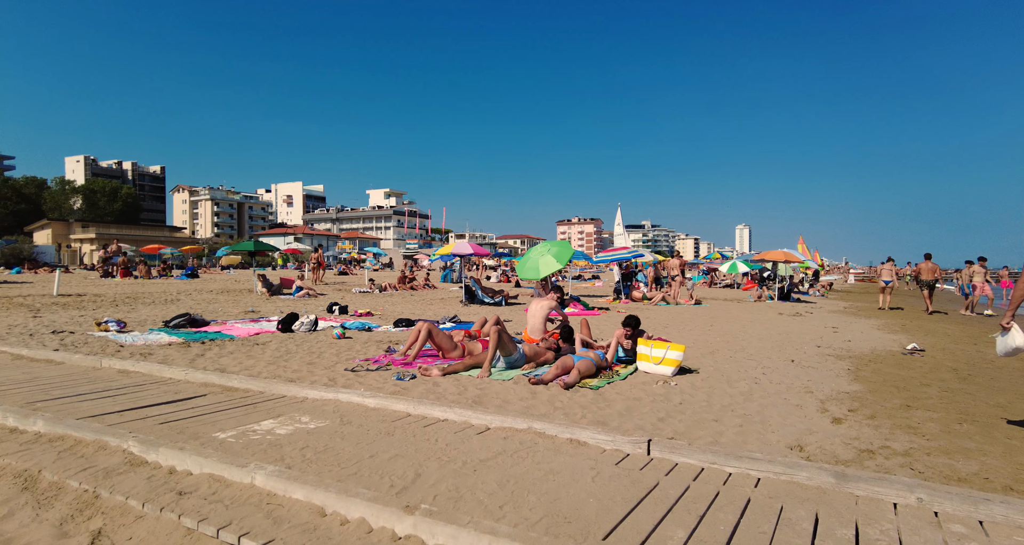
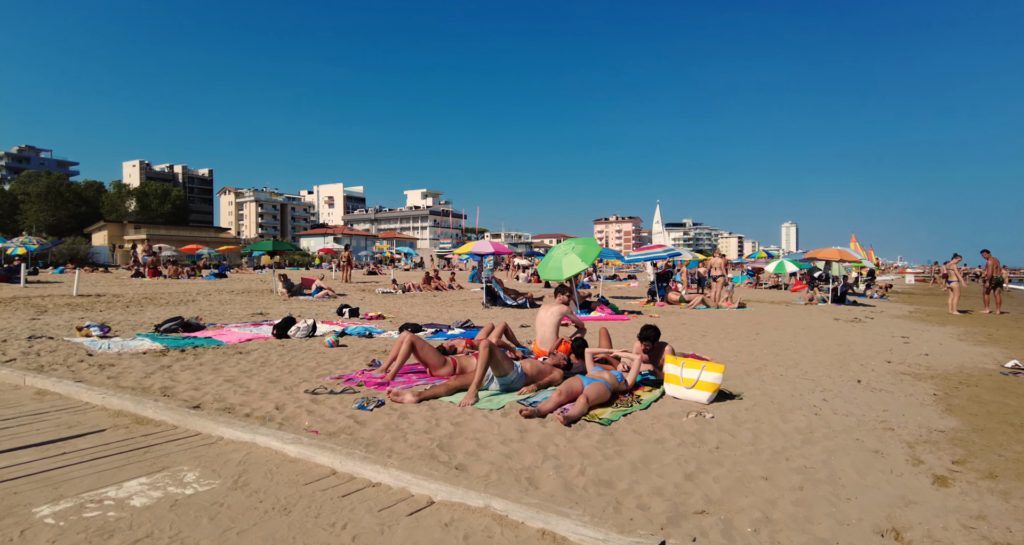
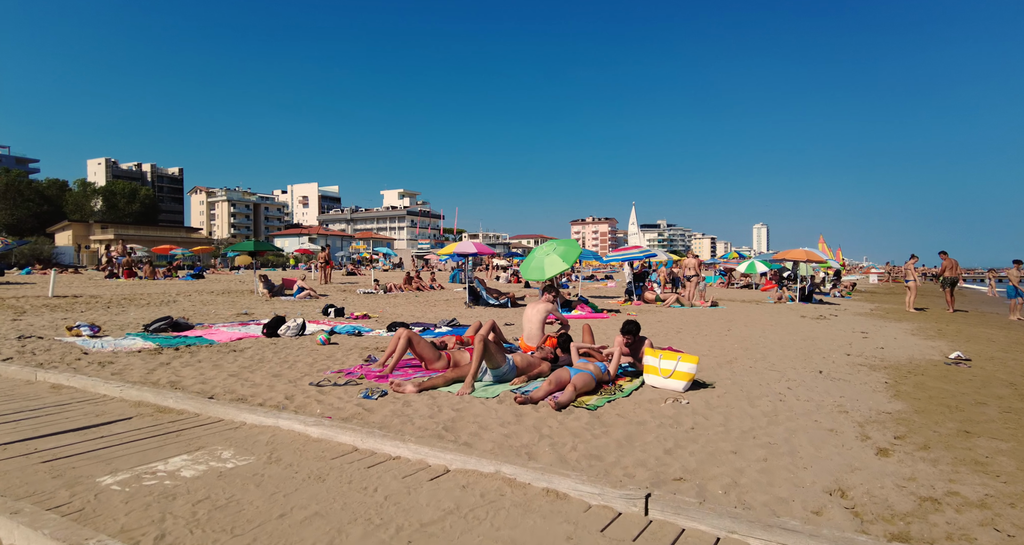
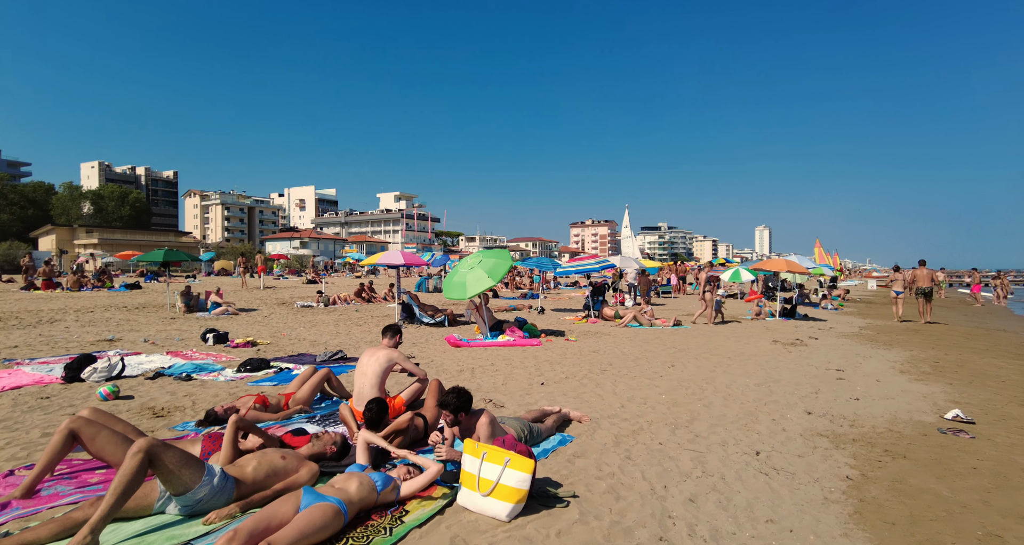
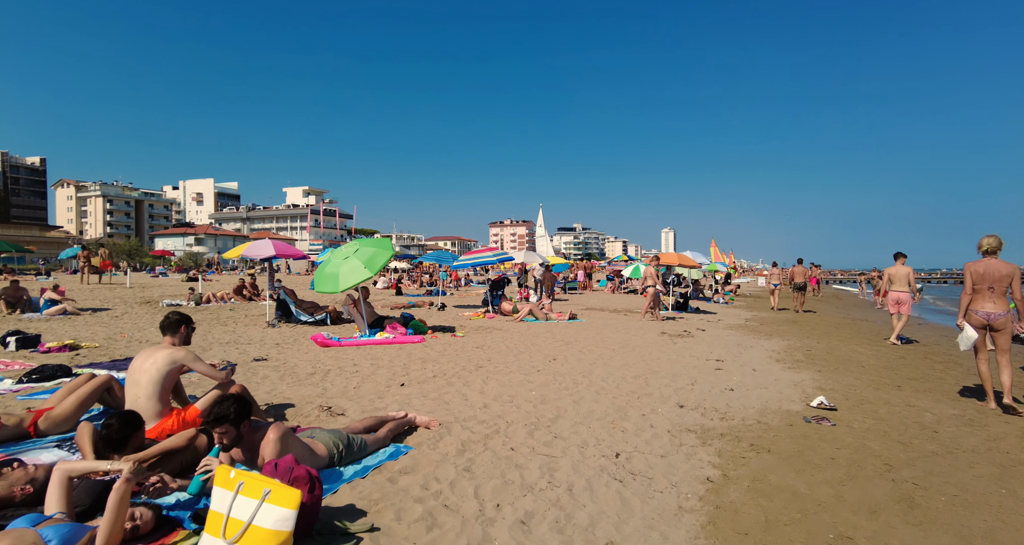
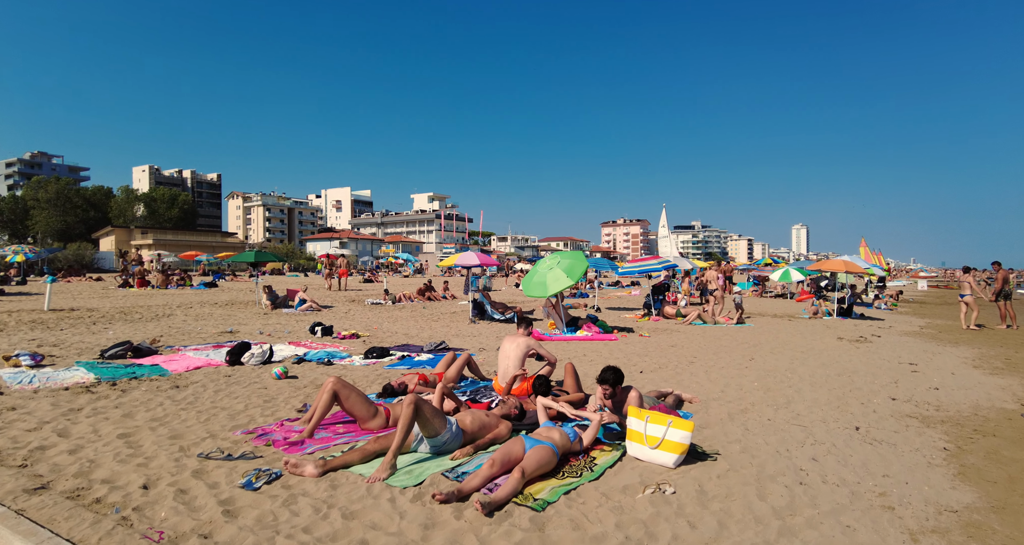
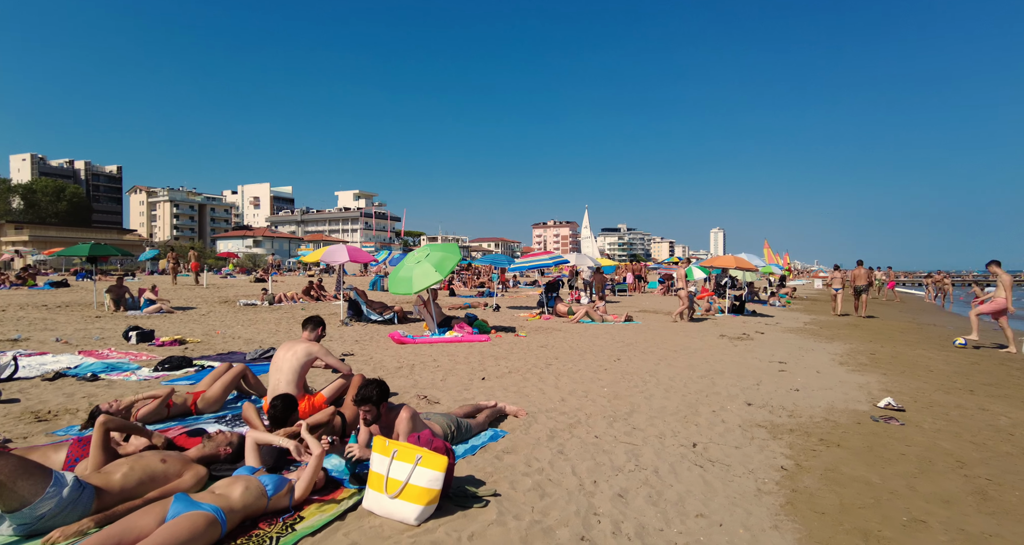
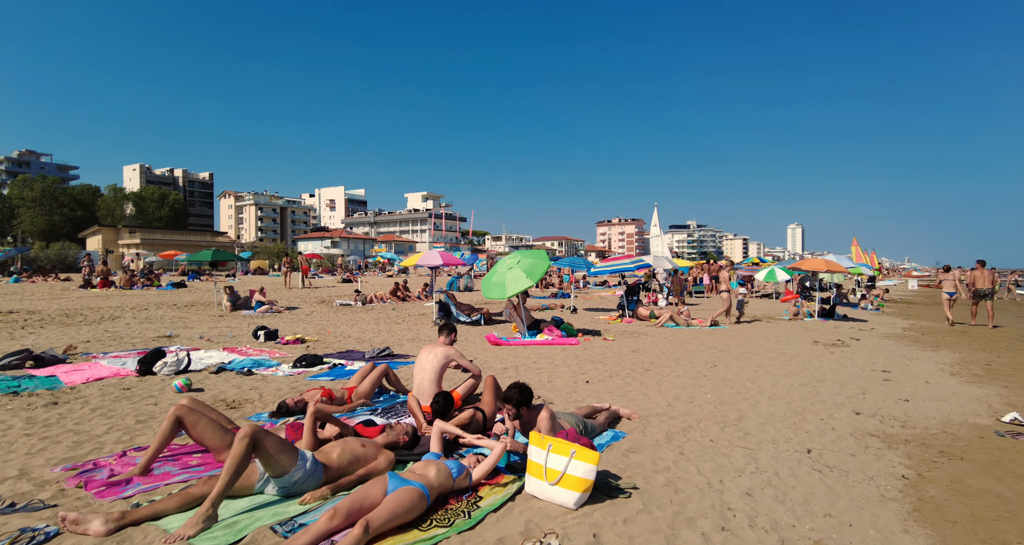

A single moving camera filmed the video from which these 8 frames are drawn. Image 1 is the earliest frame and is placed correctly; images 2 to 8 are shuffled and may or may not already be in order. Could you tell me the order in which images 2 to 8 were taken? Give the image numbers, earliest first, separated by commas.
3, 2, 6, 8, 4, 7, 5
